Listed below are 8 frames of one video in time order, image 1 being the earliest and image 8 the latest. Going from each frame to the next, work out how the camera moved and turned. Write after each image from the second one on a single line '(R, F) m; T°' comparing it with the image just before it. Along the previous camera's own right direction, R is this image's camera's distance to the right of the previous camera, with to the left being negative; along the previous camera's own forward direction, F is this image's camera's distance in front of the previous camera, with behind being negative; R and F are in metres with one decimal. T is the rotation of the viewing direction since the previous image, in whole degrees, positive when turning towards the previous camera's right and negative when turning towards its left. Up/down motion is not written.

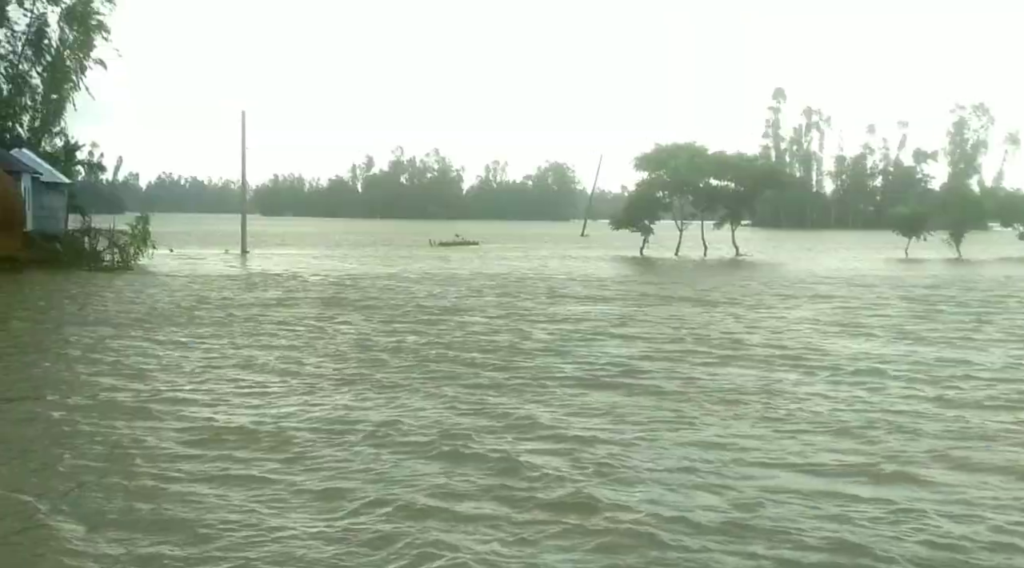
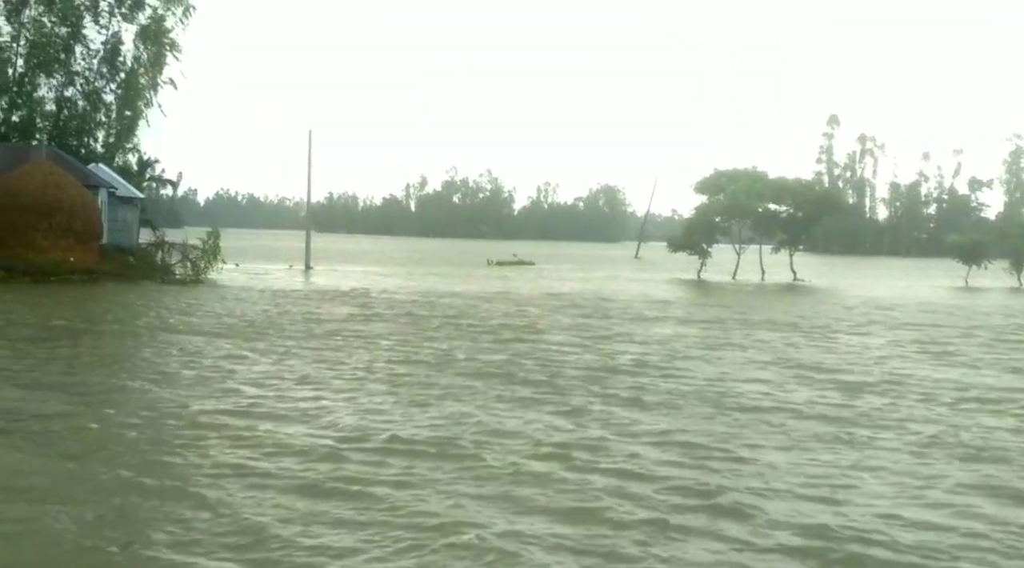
(-1.1, -0.5) m; -2°
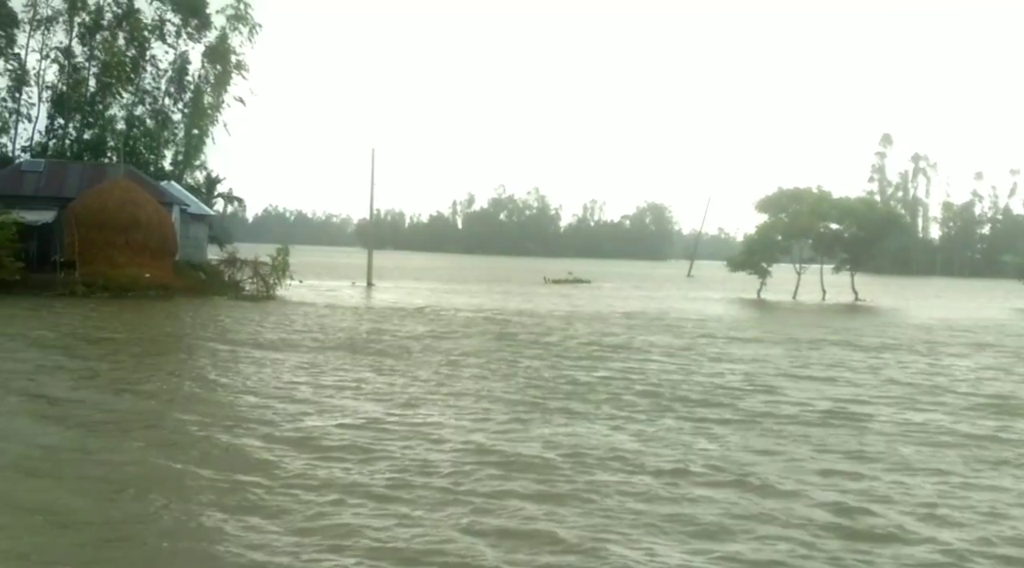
(-1.7, -0.3) m; -1°
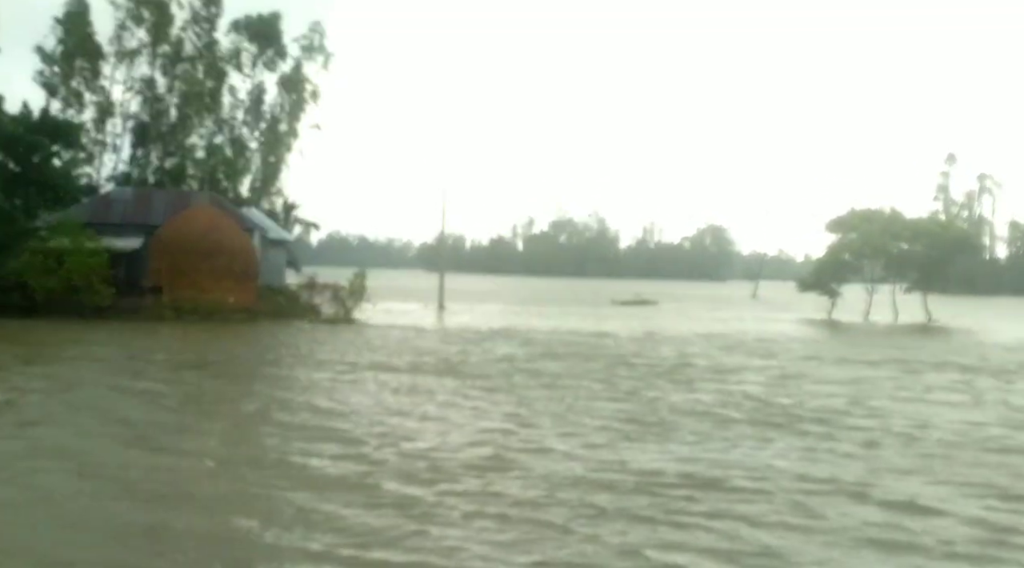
(-1.2, -0.5) m; -2°
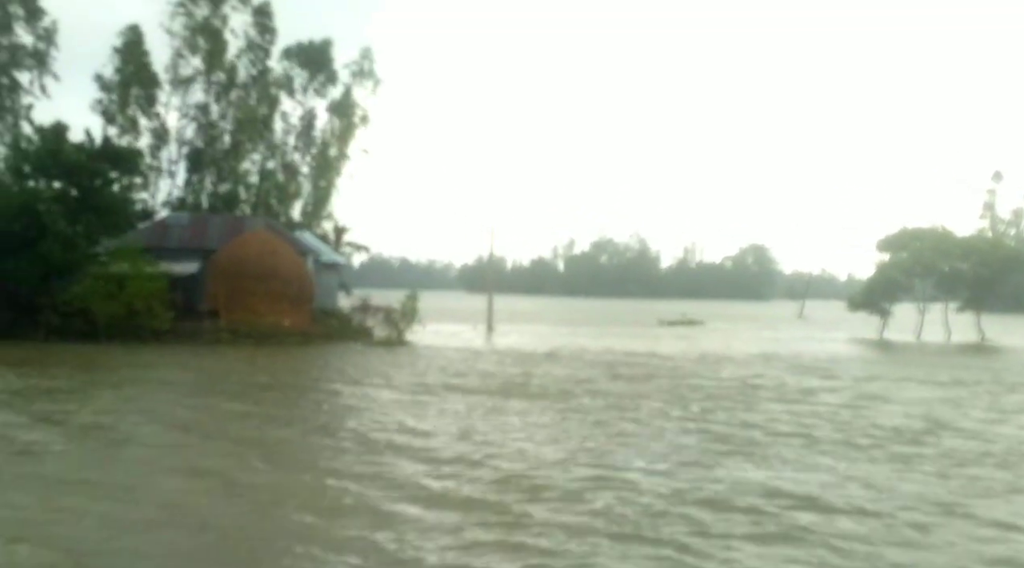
(-0.9, -0.2) m; -2°
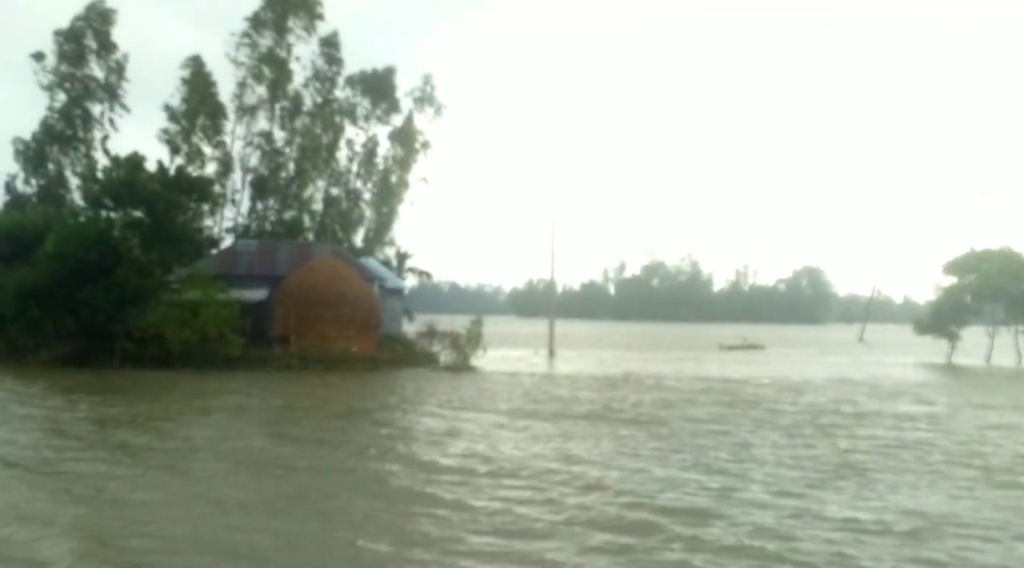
(-1.3, -0.1) m; -2°
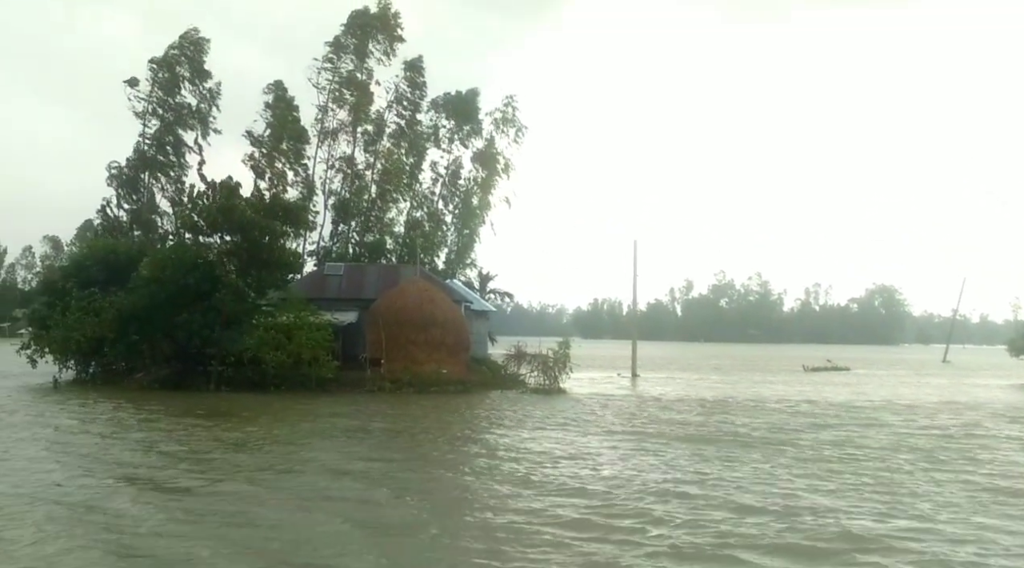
(-2.0, +0.1) m; -2°
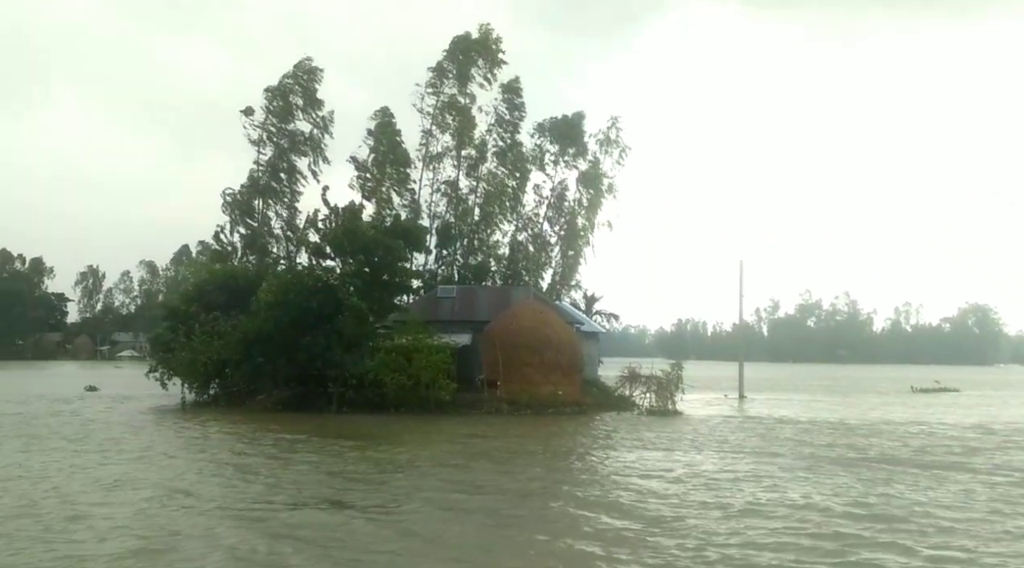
(-2.6, -0.2) m; -2°
